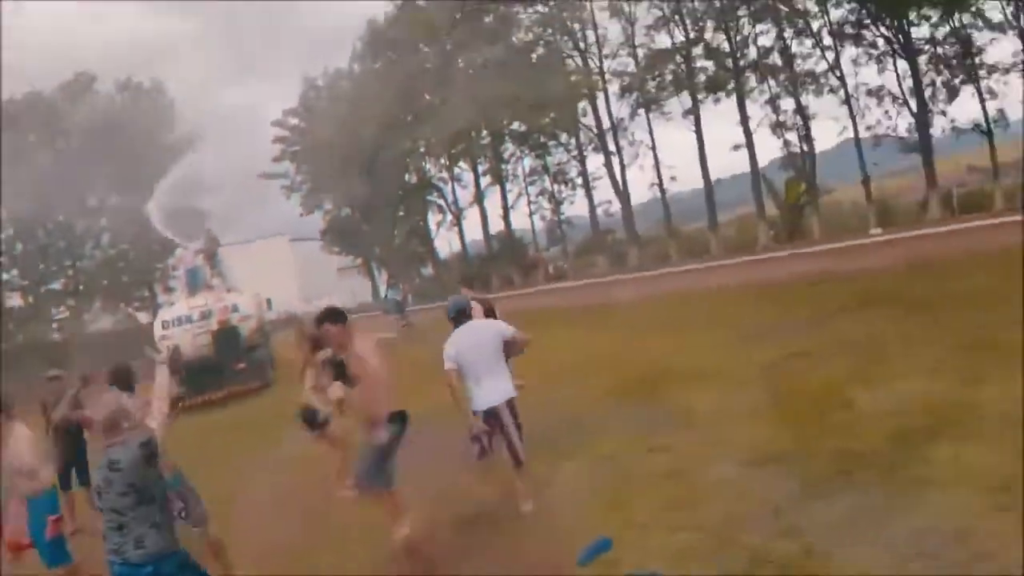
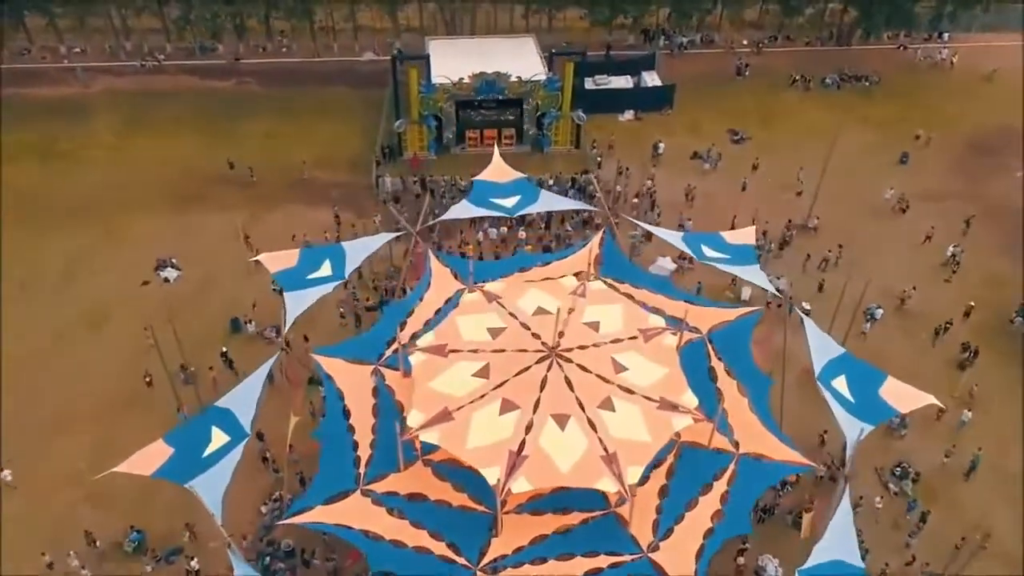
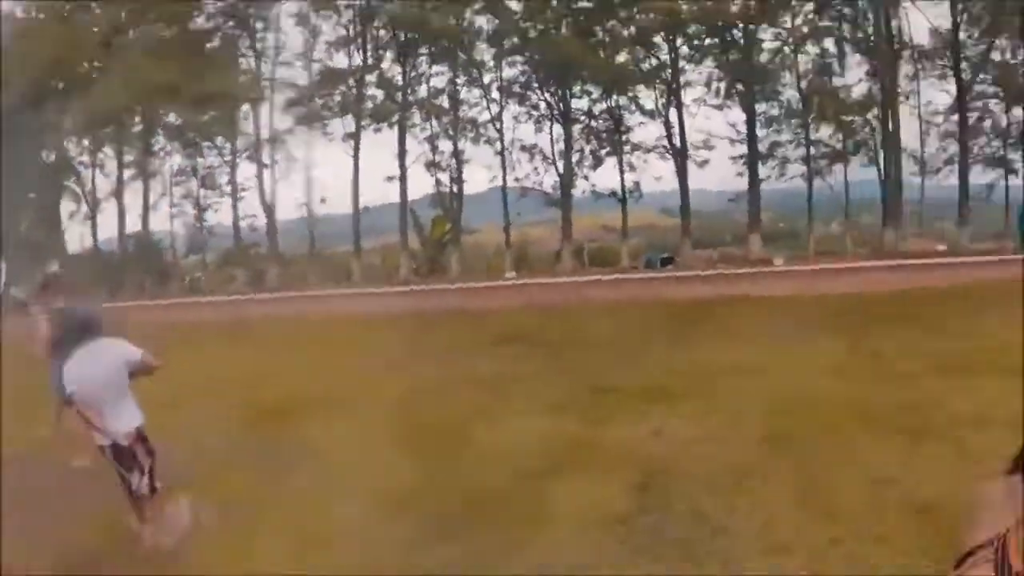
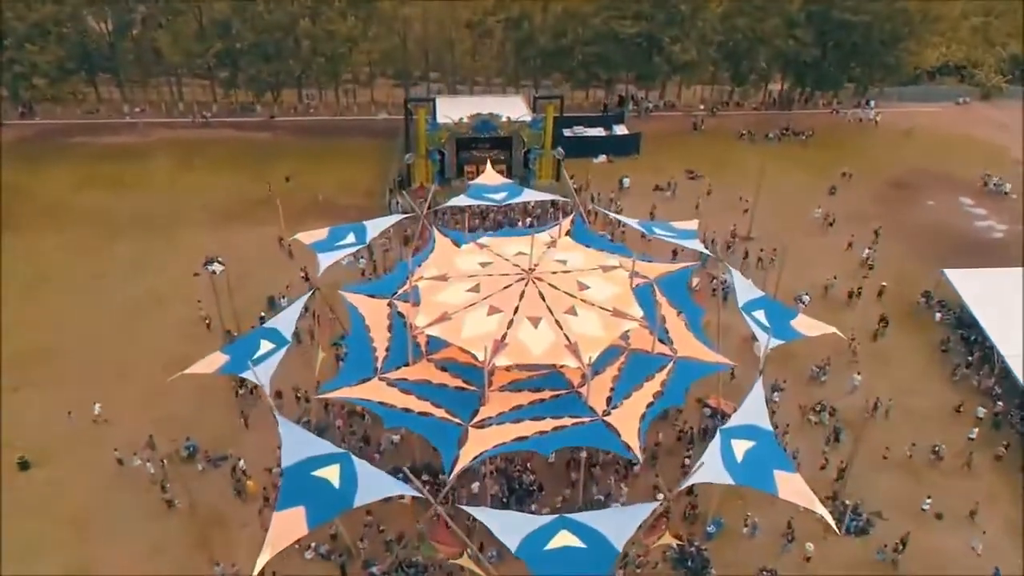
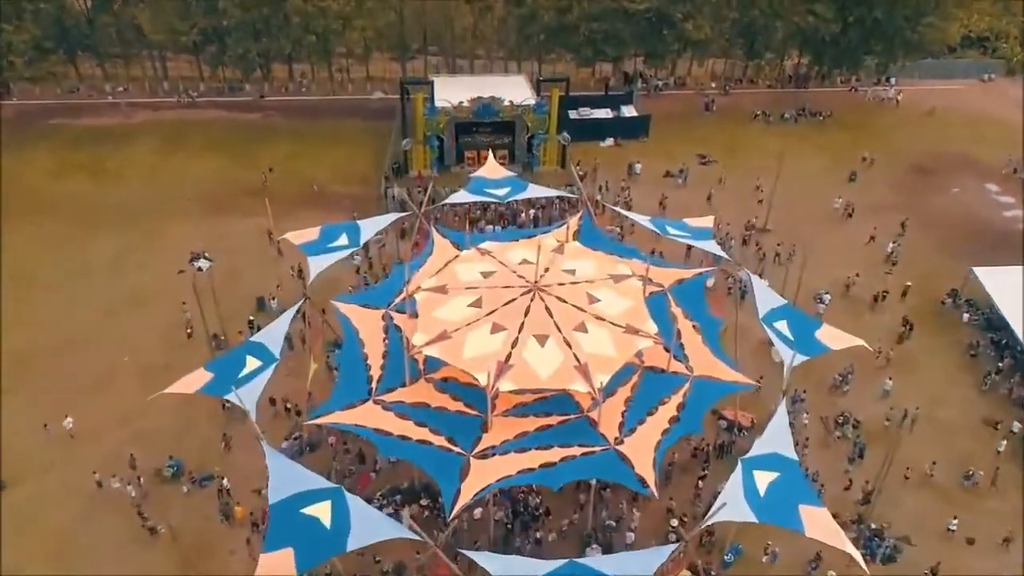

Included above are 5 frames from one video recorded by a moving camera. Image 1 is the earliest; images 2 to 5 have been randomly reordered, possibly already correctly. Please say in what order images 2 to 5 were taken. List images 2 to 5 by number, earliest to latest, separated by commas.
3, 4, 5, 2
